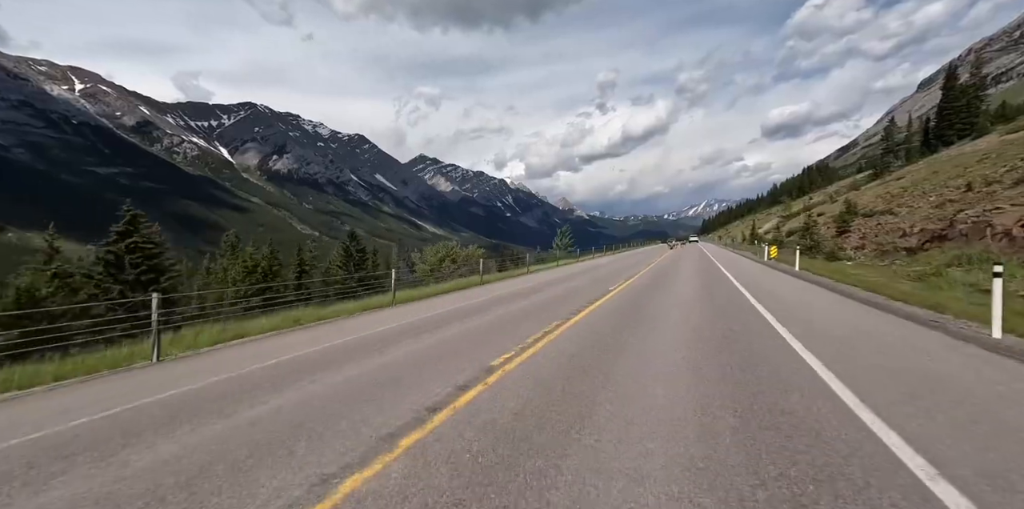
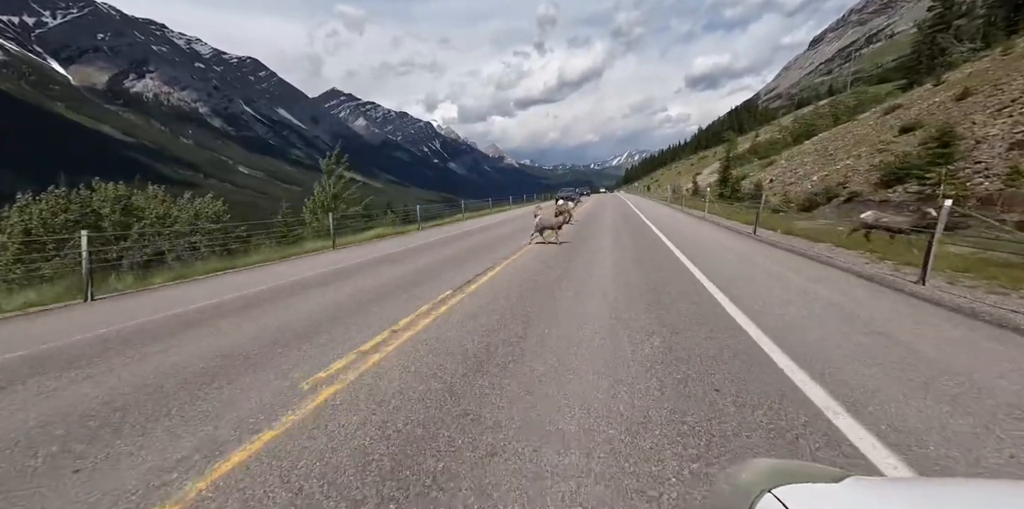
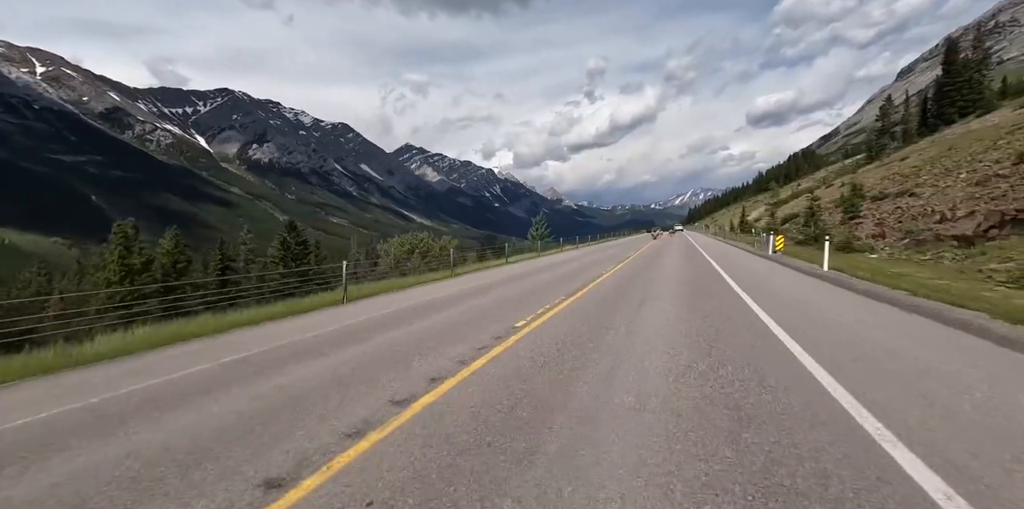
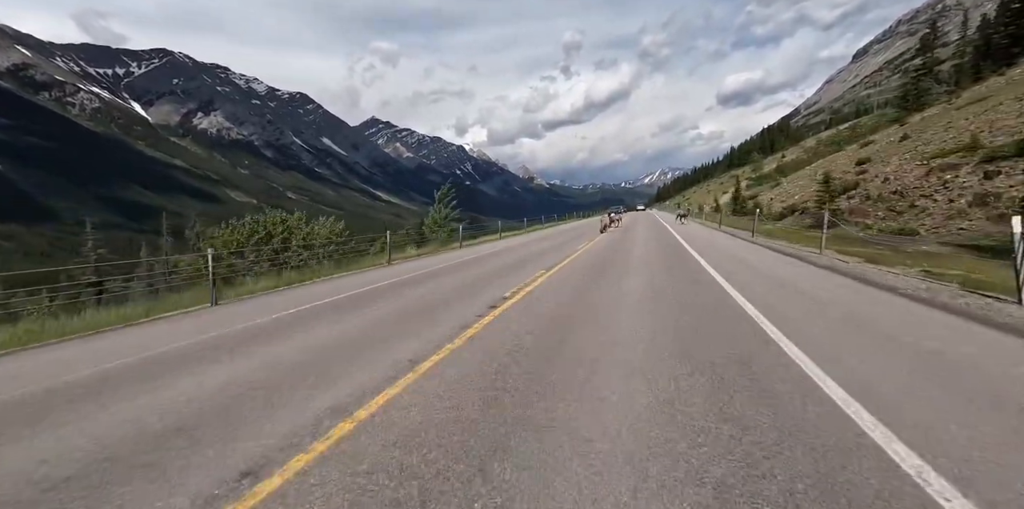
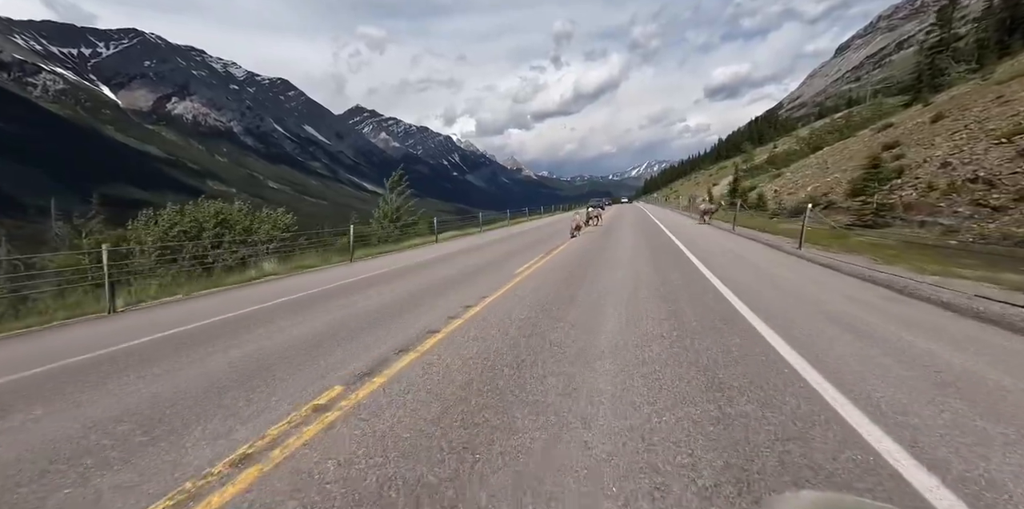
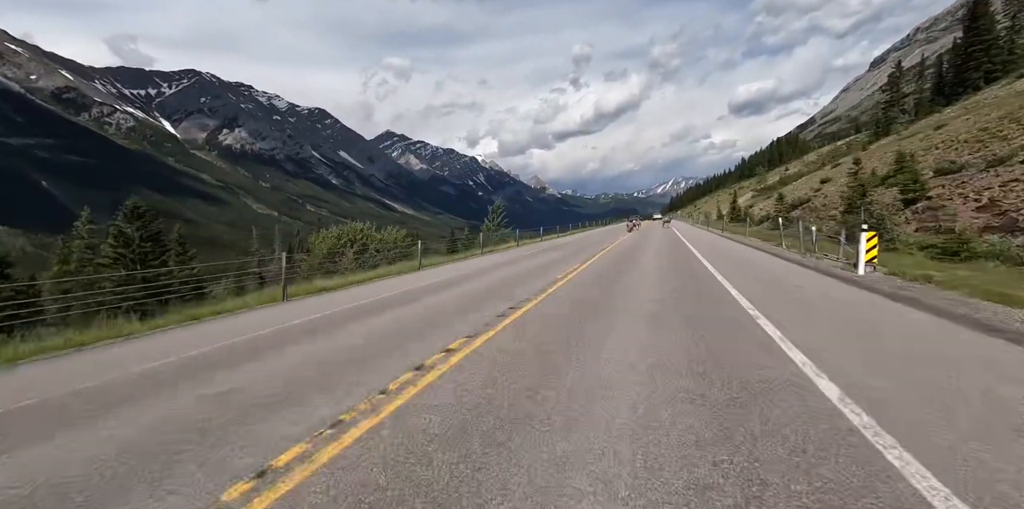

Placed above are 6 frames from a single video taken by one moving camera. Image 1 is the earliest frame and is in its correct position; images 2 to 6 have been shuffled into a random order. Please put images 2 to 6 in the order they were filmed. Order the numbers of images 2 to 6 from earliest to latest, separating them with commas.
3, 6, 4, 5, 2
